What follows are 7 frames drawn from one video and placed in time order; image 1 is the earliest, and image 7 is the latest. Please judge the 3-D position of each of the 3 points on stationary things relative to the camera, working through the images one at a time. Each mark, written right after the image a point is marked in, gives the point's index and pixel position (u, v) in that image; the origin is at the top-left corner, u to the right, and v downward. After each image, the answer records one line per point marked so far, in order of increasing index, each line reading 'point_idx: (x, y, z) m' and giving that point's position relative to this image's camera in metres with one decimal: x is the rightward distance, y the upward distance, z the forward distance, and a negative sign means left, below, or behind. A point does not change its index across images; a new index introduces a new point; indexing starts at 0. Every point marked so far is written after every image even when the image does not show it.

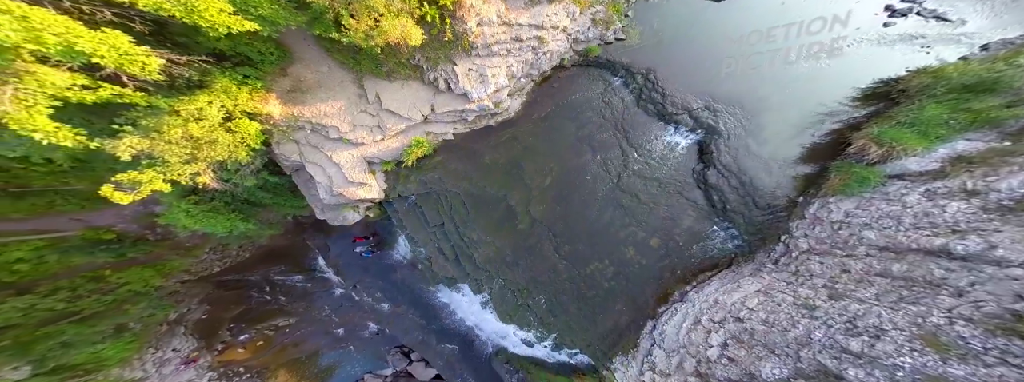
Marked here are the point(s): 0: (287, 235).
0: (-9.0, -2.1, +11.5) m
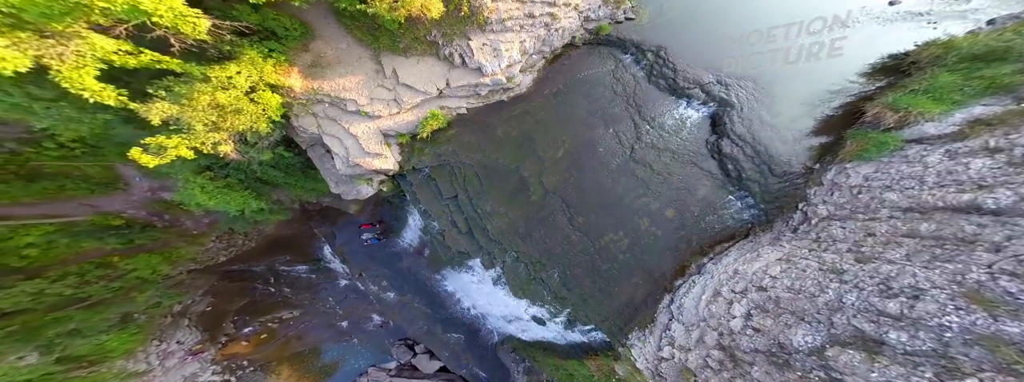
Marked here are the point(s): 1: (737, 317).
0: (-8.6, -1.6, +11.5) m
1: (+4.6, -2.6, +6.1) m
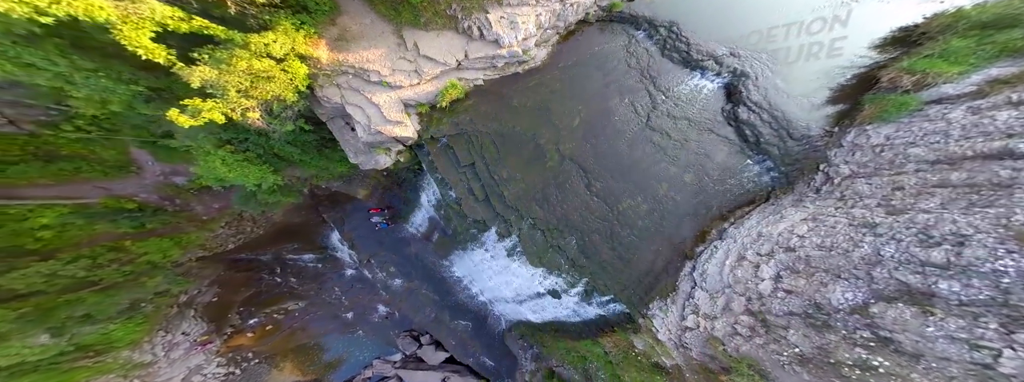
0: (-8.2, -1.0, +11.4) m
1: (+5.0, -1.8, +5.9) m
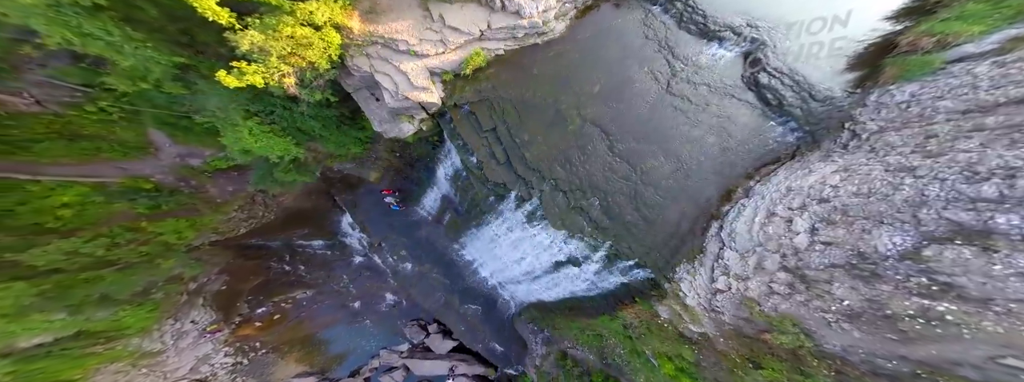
0: (-7.7, -0.3, +11.4) m
1: (+5.5, -0.8, +5.8) m
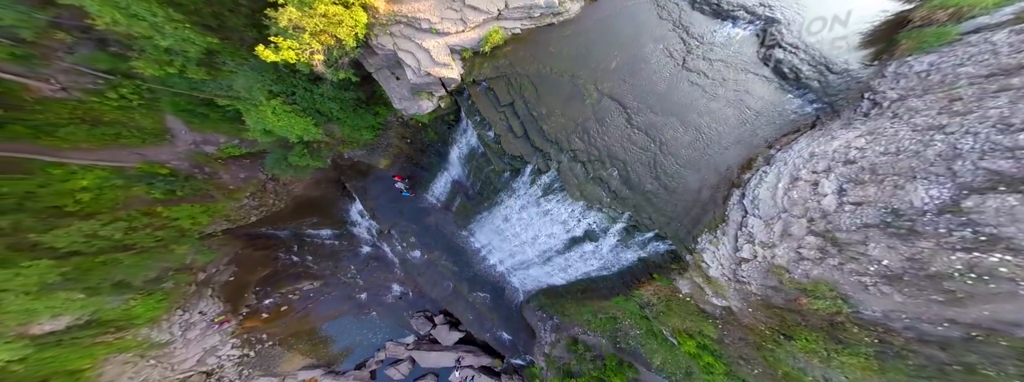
0: (-7.3, +0.2, +11.4) m
1: (+5.9, -0.1, +5.7) m
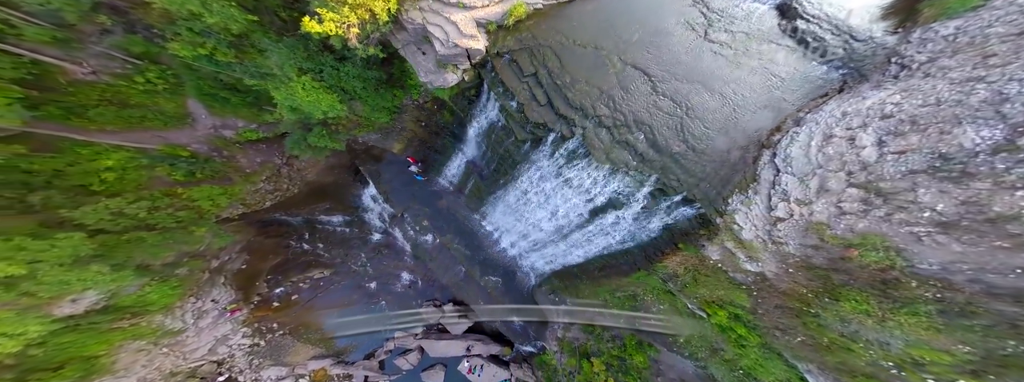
0: (-6.7, +0.9, +11.4) m
1: (+6.5, +0.7, +5.6) m
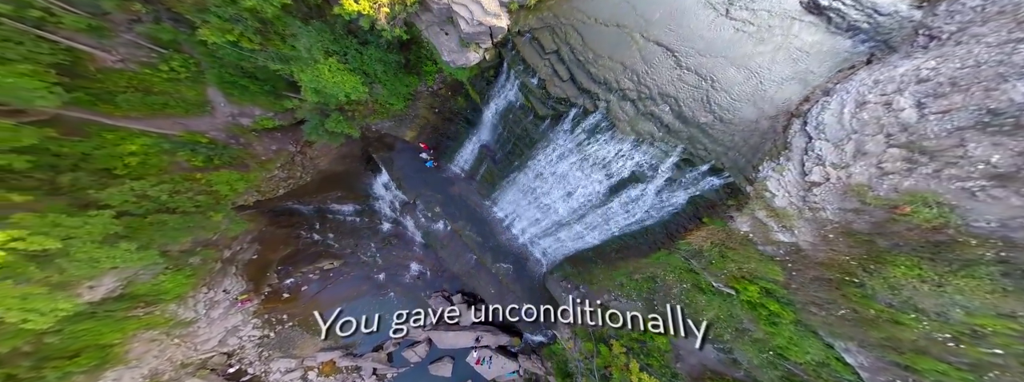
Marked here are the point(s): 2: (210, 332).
0: (-6.1, +1.4, +11.4) m
1: (+7.0, +1.3, +5.4) m
2: (-9.7, -4.1, +9.6) m
